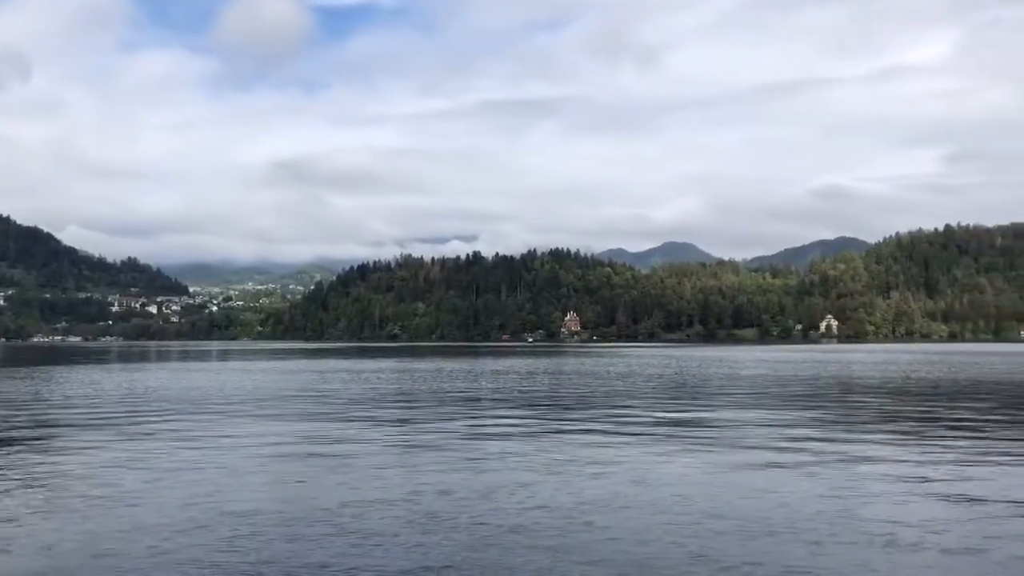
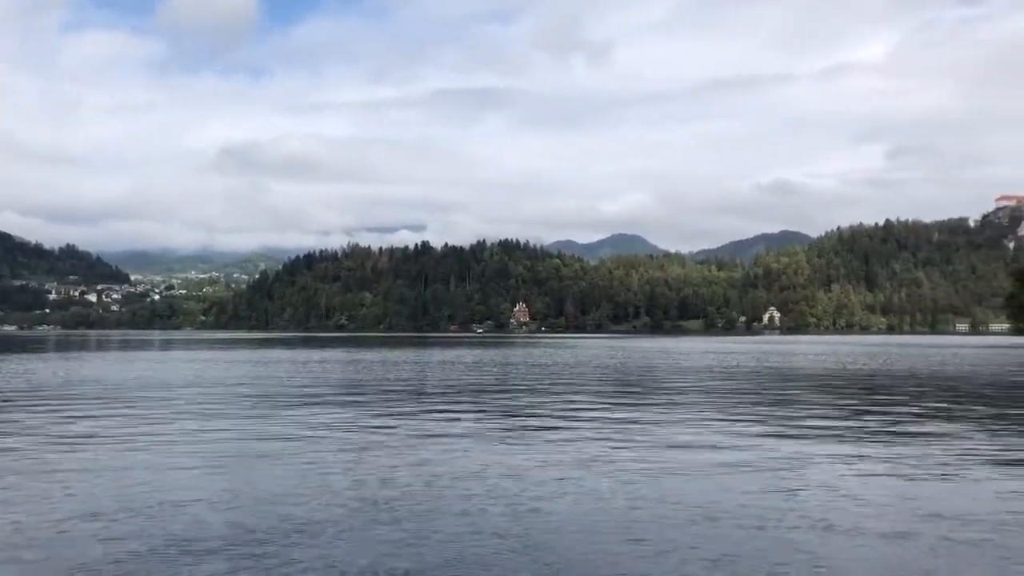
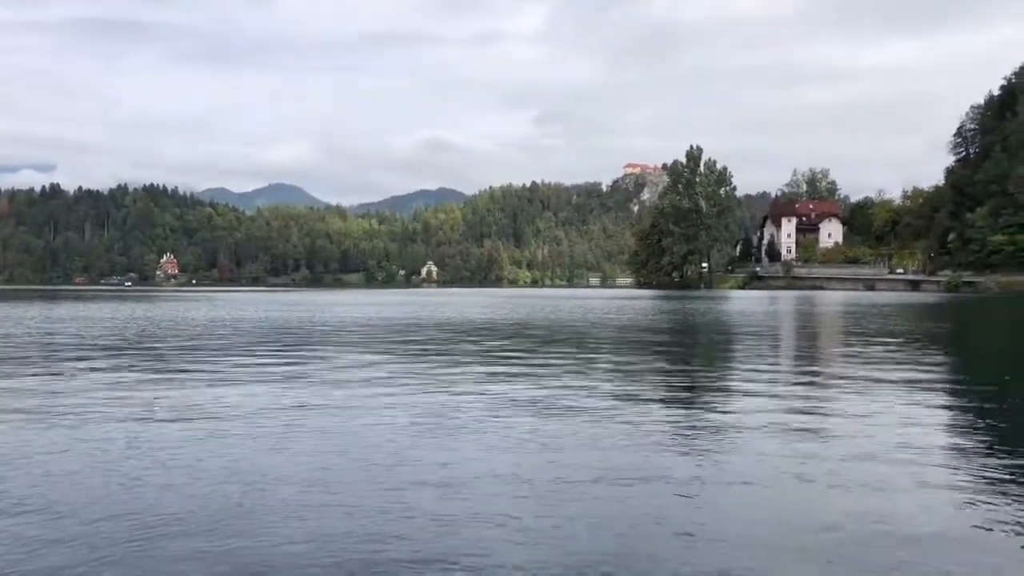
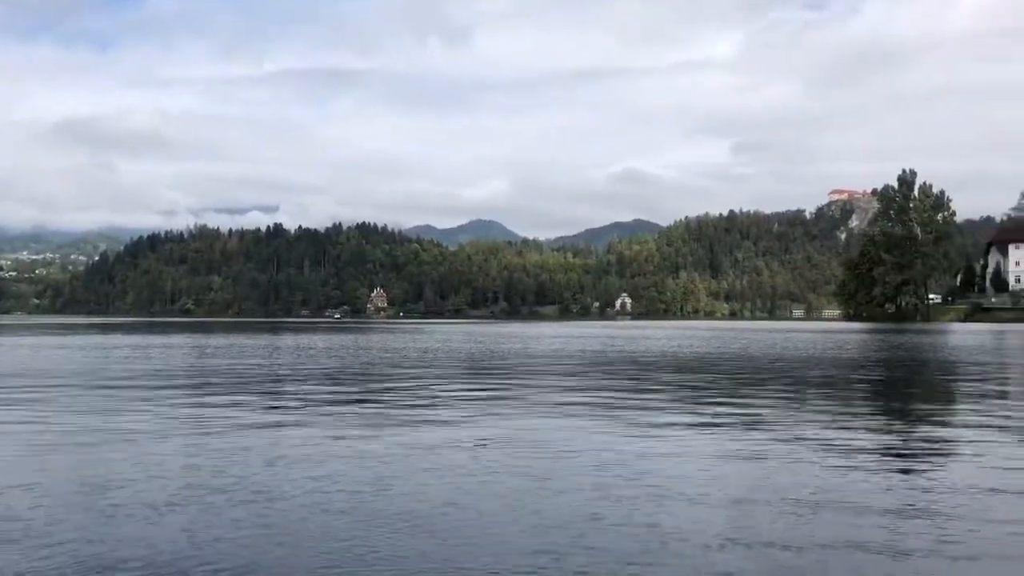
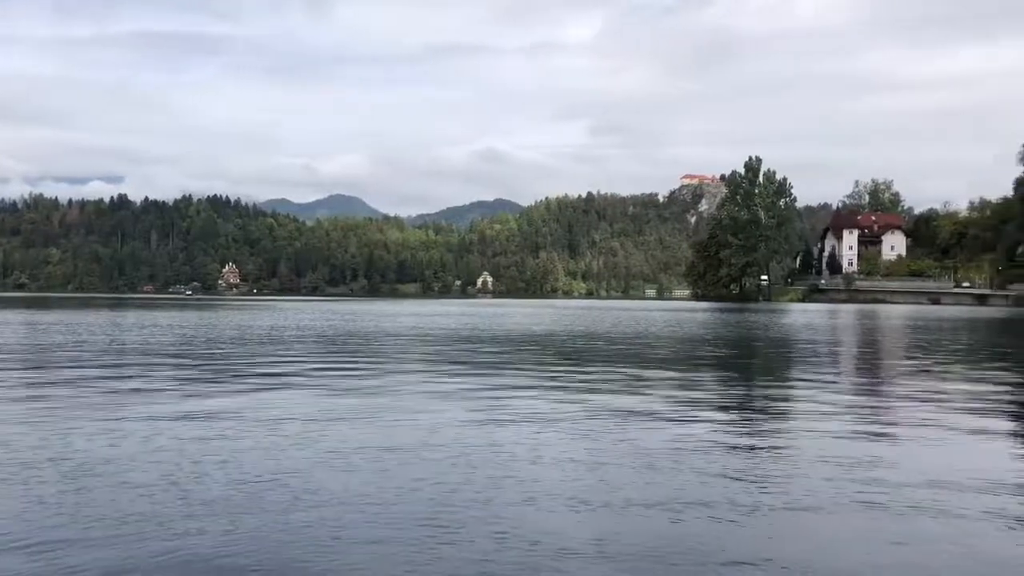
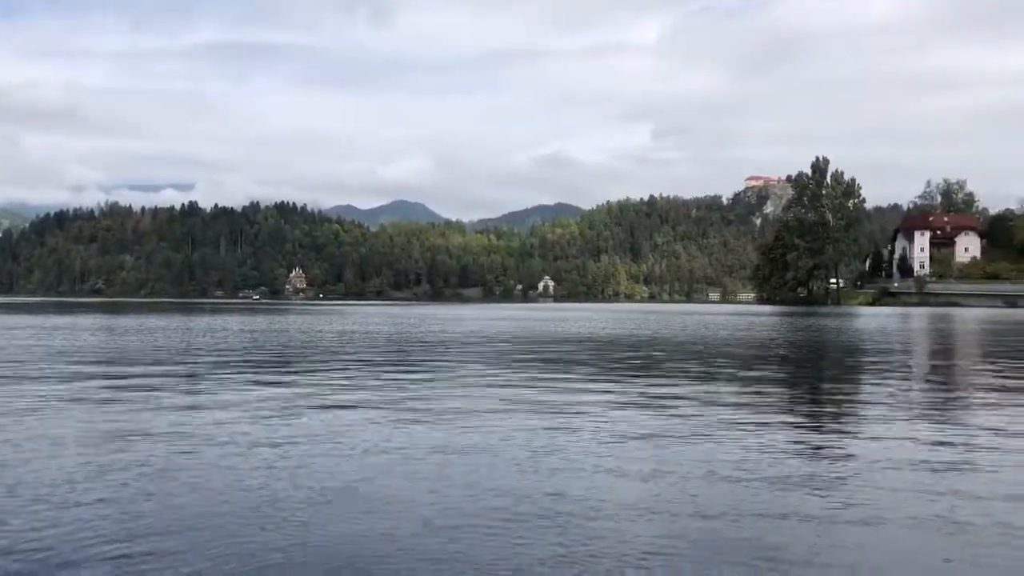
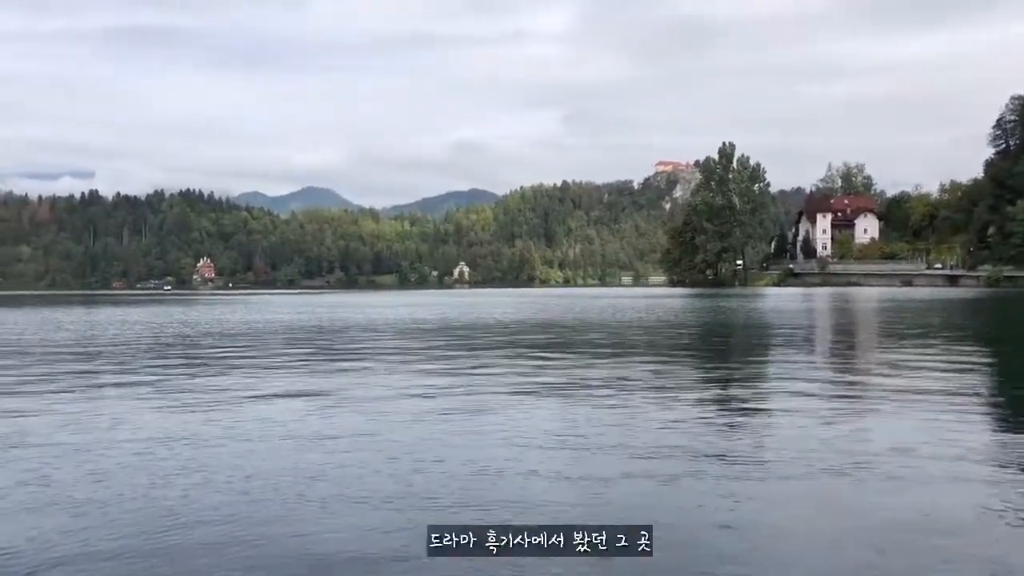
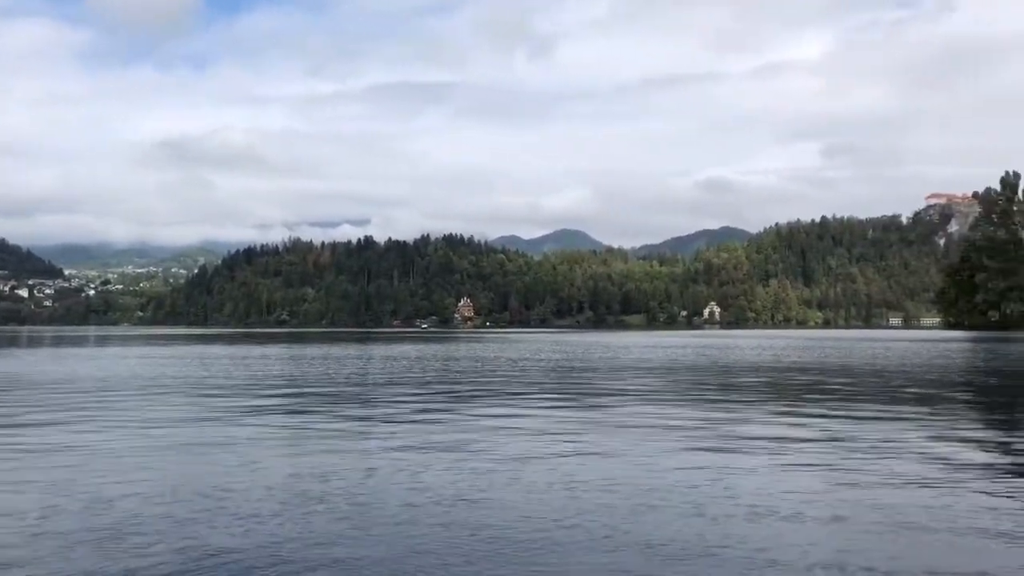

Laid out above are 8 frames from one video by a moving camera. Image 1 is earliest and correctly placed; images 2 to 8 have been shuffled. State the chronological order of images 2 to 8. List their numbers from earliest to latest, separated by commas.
2, 8, 4, 6, 5, 3, 7
